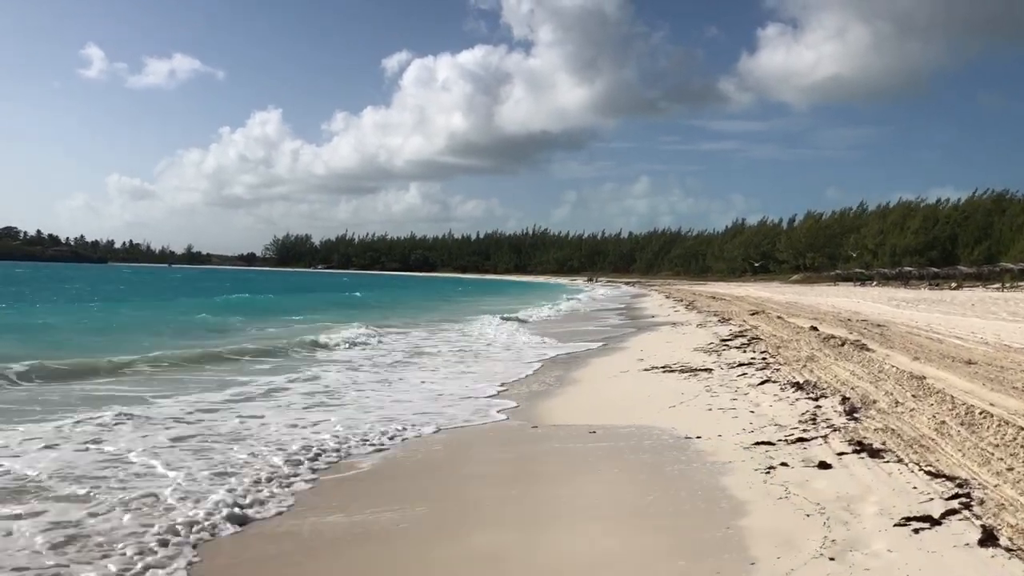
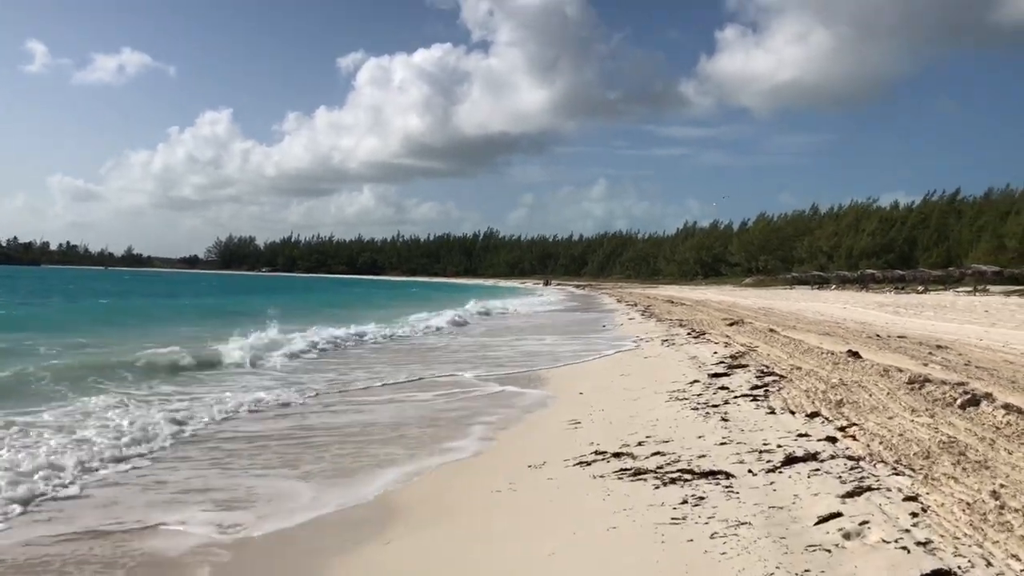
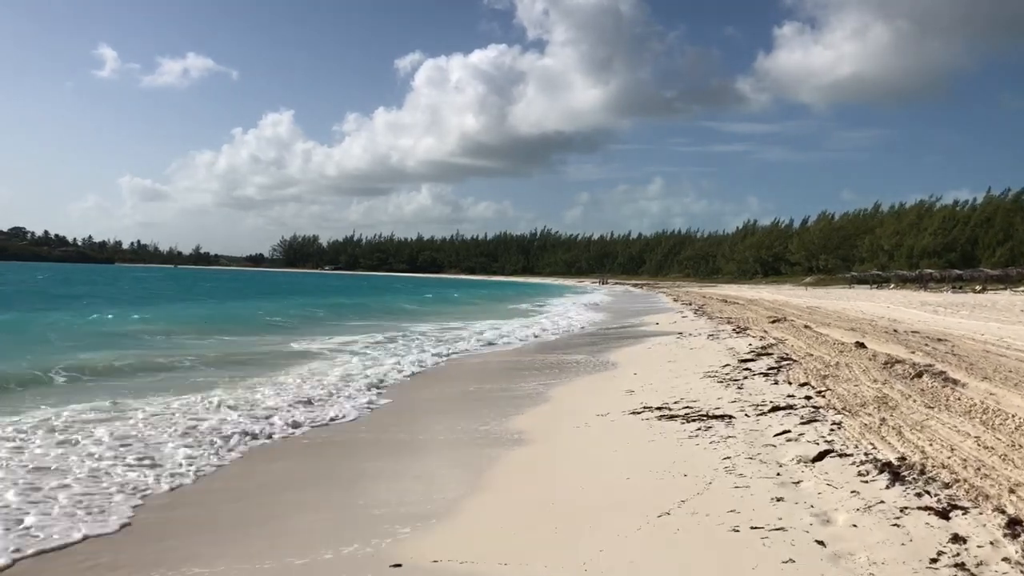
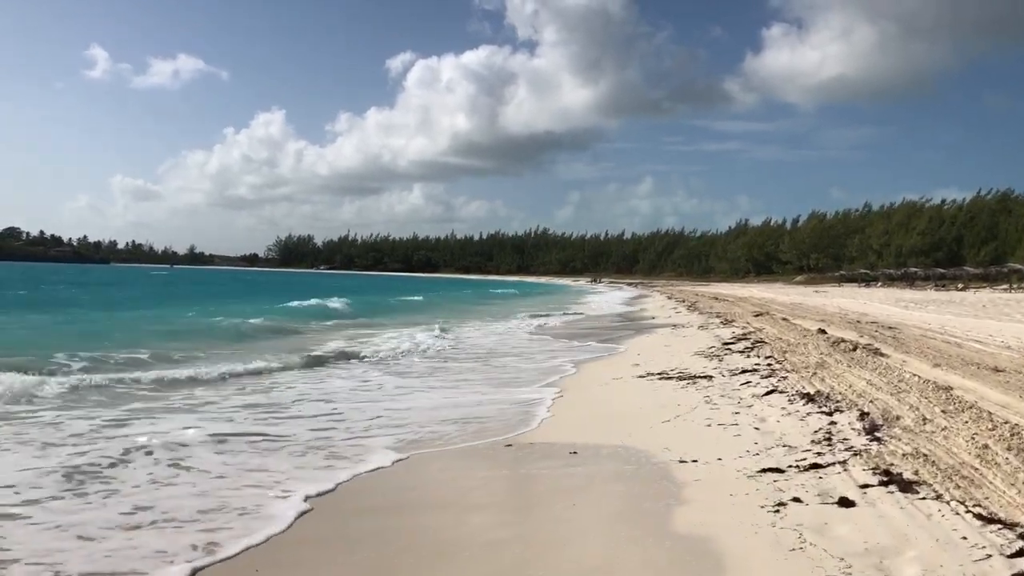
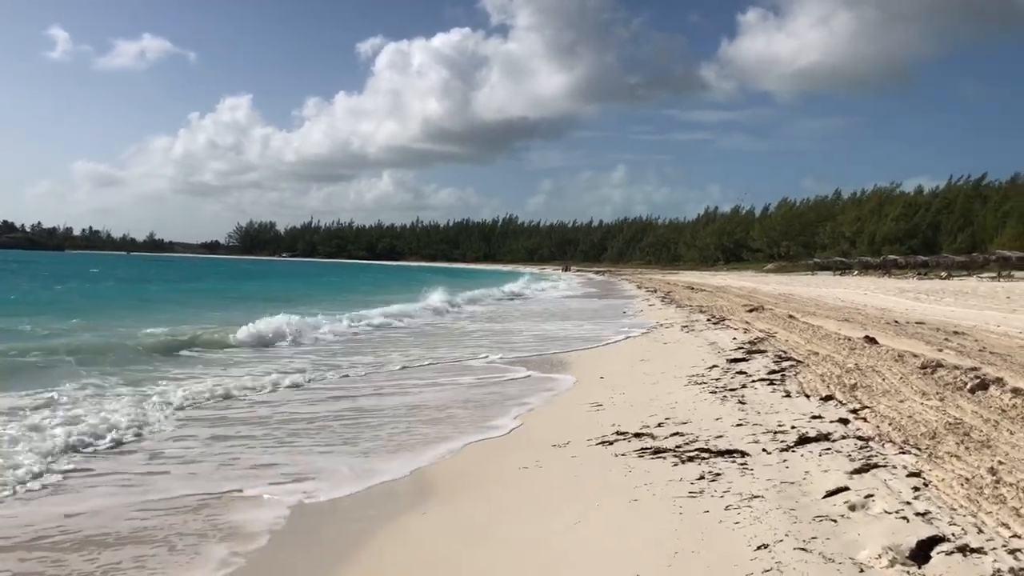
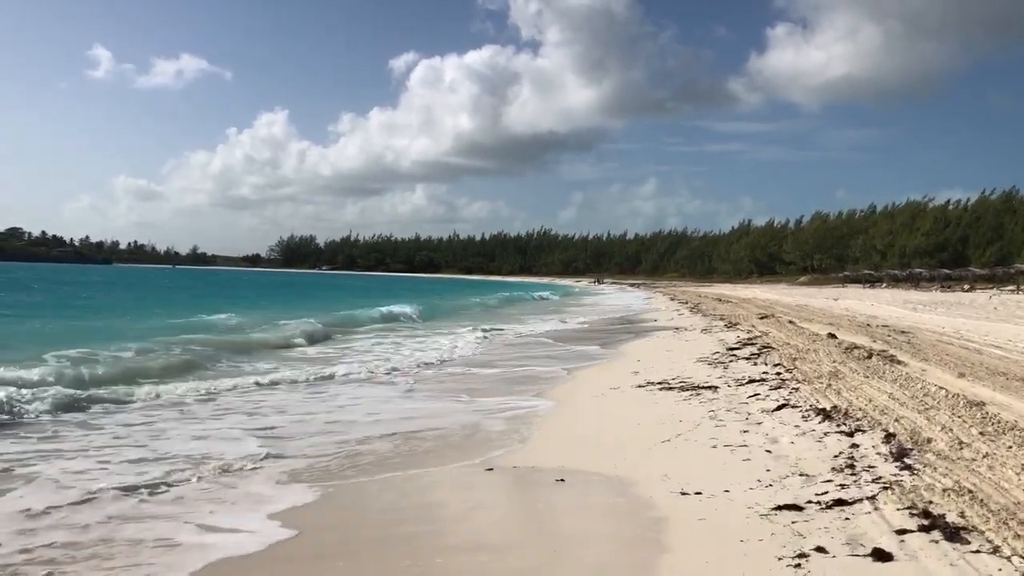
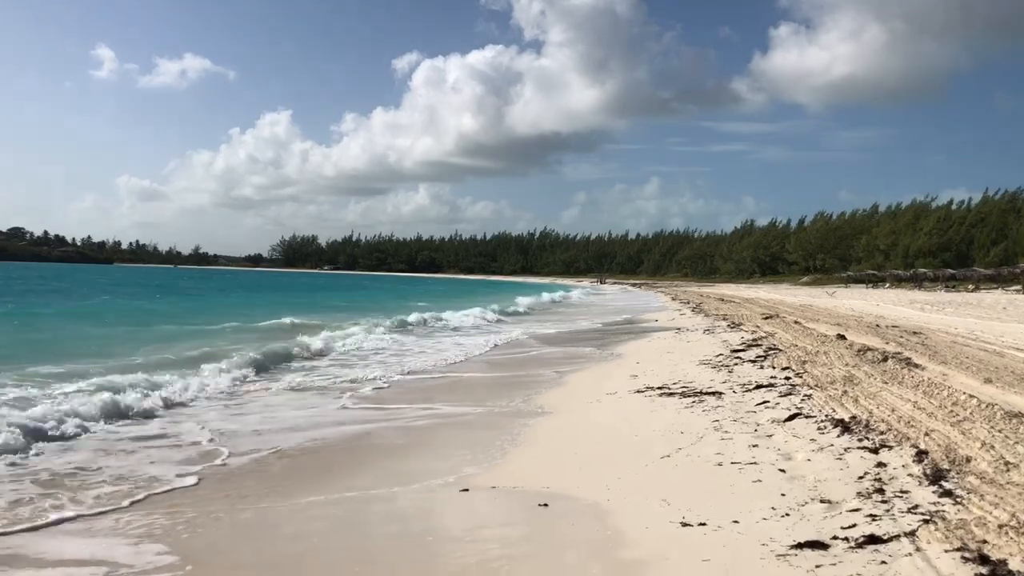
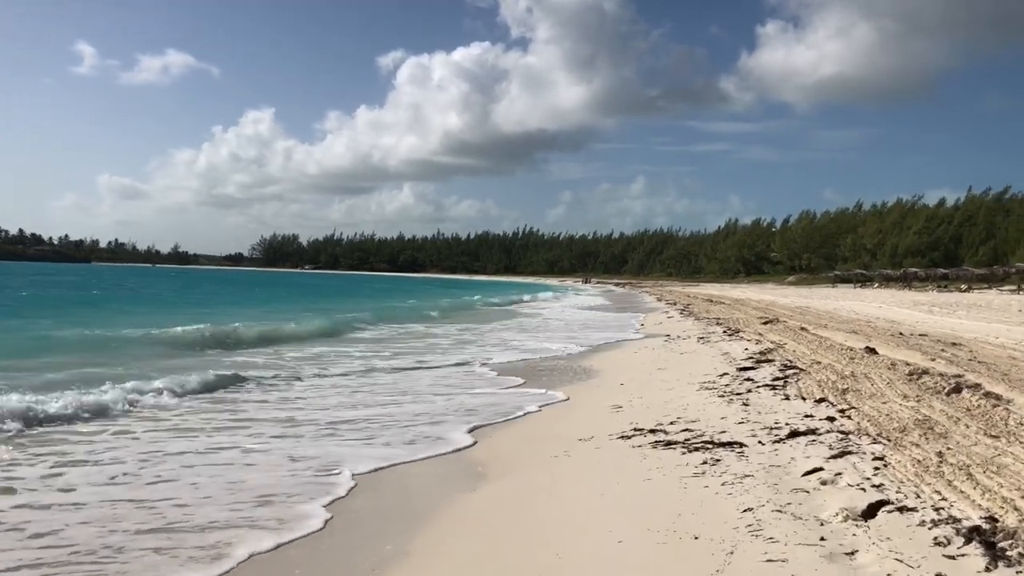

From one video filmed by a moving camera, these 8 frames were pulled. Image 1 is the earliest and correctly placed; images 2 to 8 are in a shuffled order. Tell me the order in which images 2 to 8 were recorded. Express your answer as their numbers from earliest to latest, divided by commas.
4, 6, 7, 3, 8, 5, 2
